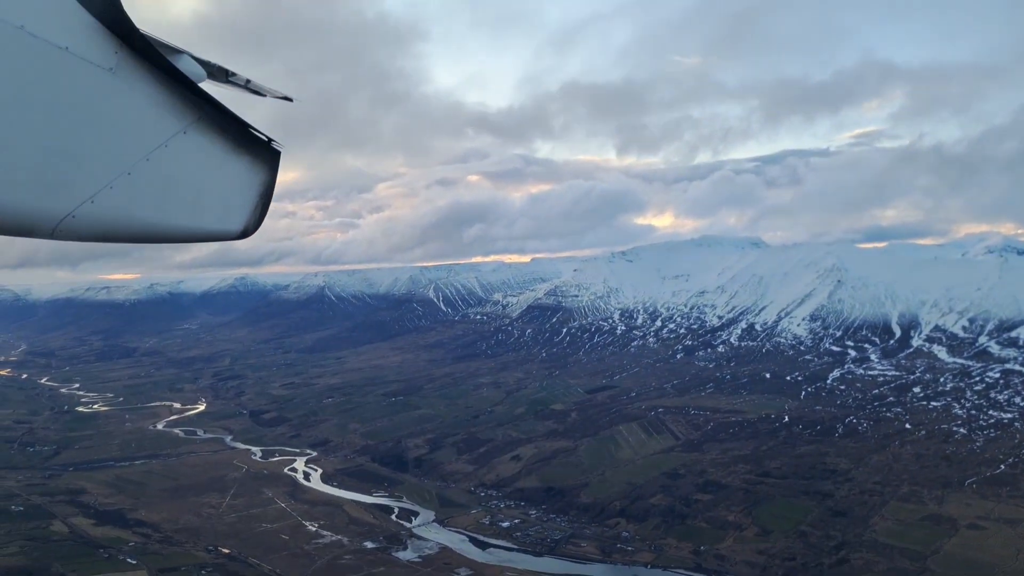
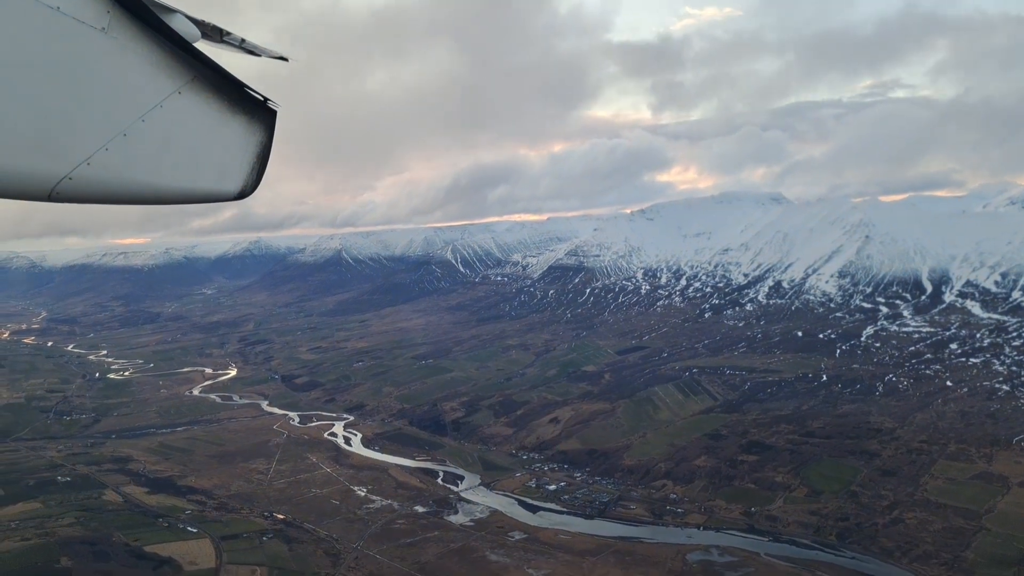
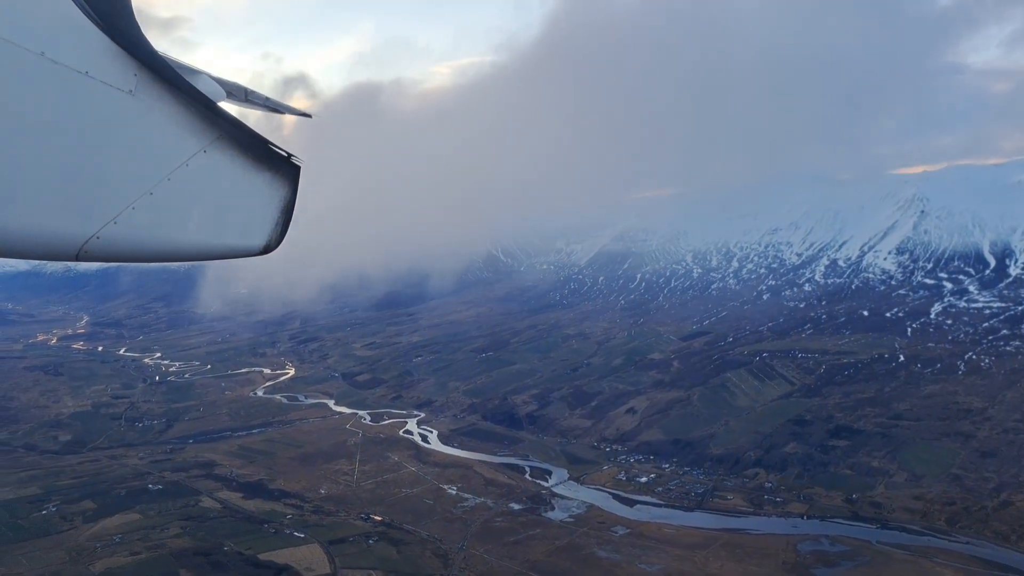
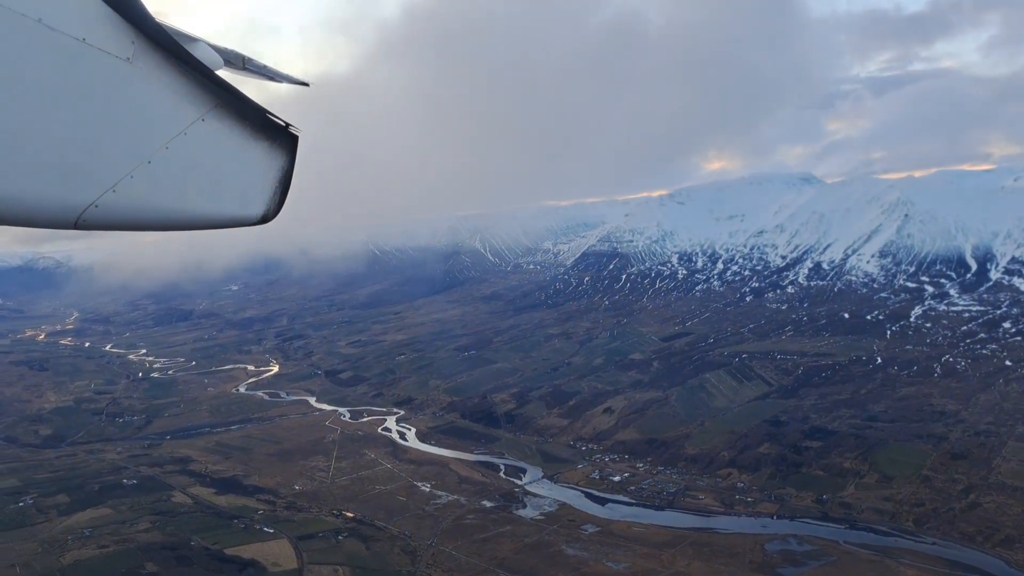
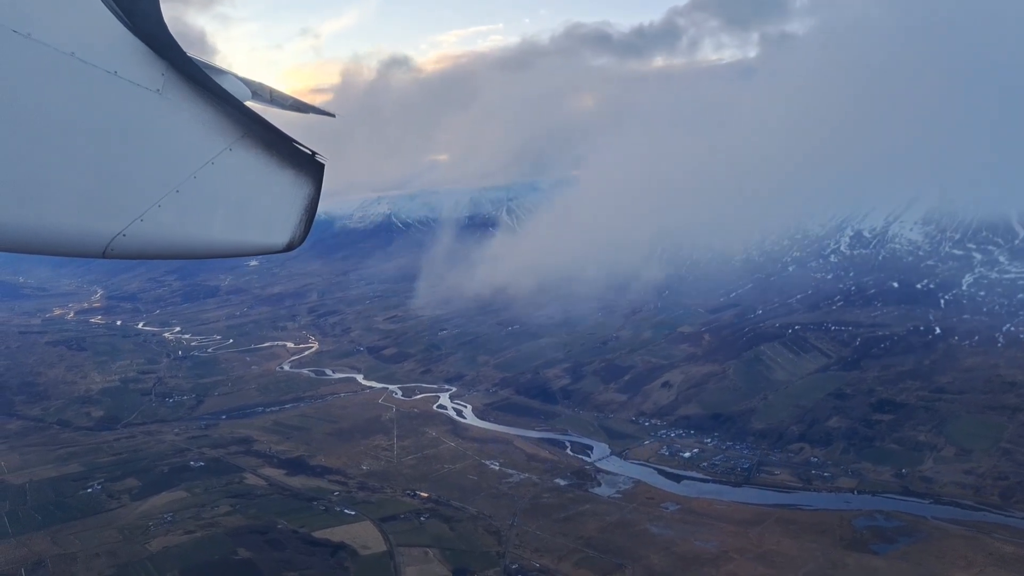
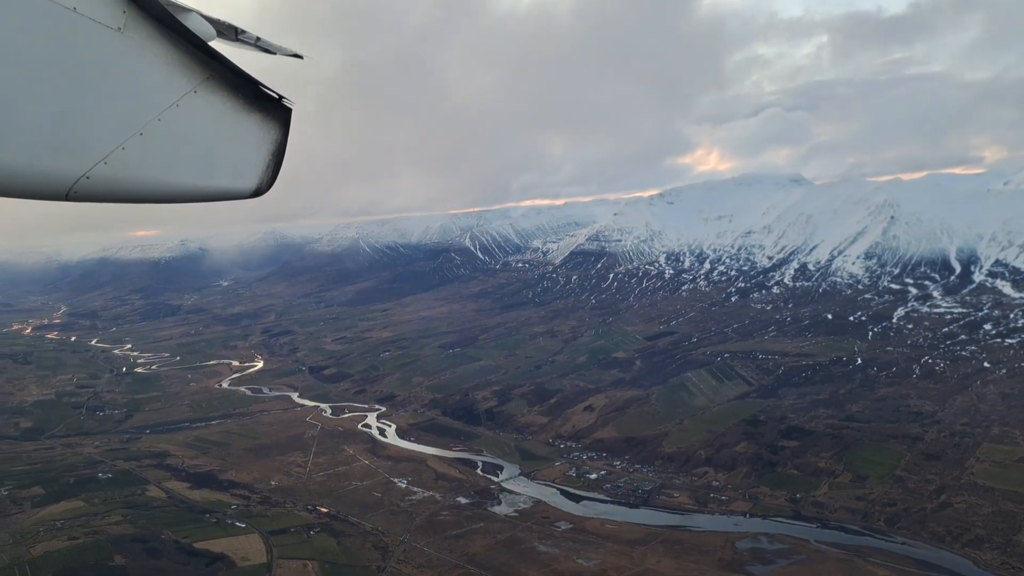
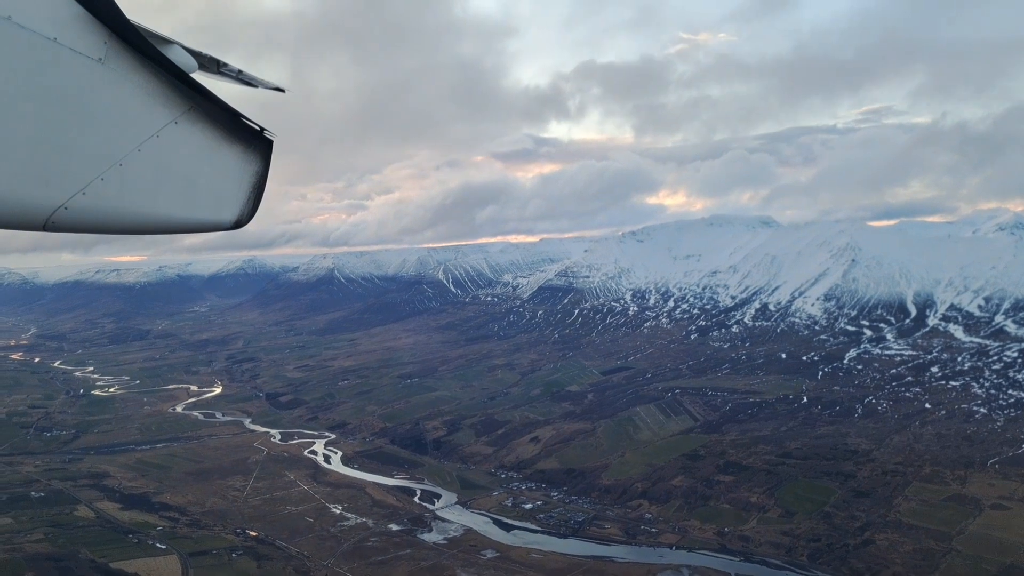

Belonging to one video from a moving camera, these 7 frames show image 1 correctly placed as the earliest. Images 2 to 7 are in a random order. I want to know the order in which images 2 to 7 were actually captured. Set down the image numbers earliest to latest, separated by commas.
7, 2, 6, 4, 3, 5
